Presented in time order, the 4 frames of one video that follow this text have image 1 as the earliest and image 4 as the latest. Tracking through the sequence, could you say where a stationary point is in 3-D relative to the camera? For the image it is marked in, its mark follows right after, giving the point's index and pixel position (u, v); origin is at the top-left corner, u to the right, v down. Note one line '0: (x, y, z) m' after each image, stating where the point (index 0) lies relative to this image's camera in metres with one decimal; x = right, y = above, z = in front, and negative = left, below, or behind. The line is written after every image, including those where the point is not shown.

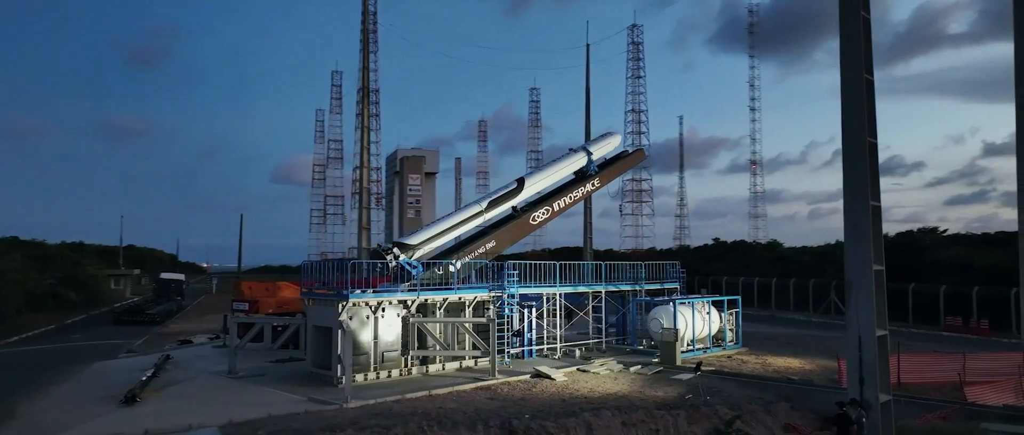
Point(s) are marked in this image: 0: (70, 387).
0: (-12.7, -4.9, +19.7) m
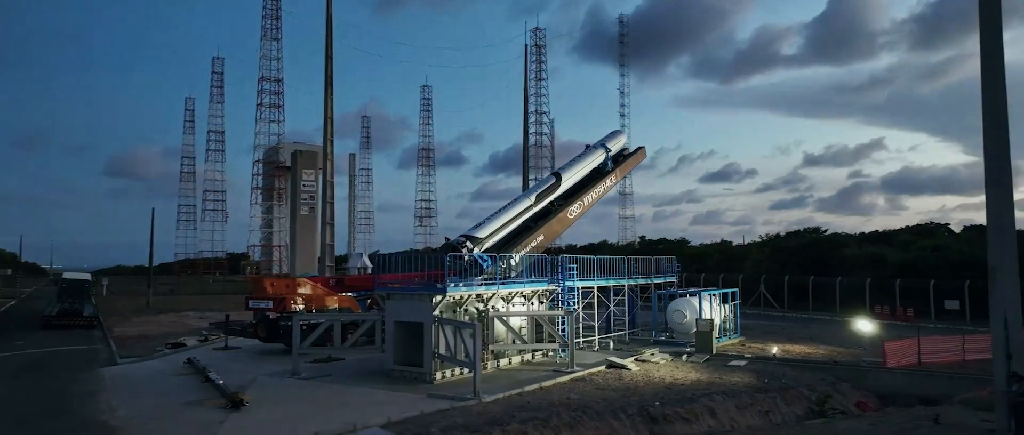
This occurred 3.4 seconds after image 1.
0: (-9.9, -4.6, +17.6) m
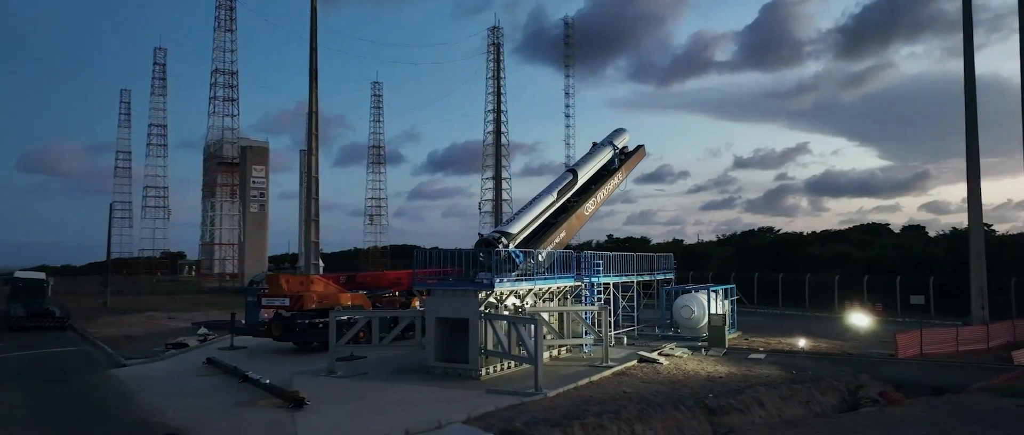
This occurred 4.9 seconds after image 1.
0: (-8.6, -4.4, +16.8) m
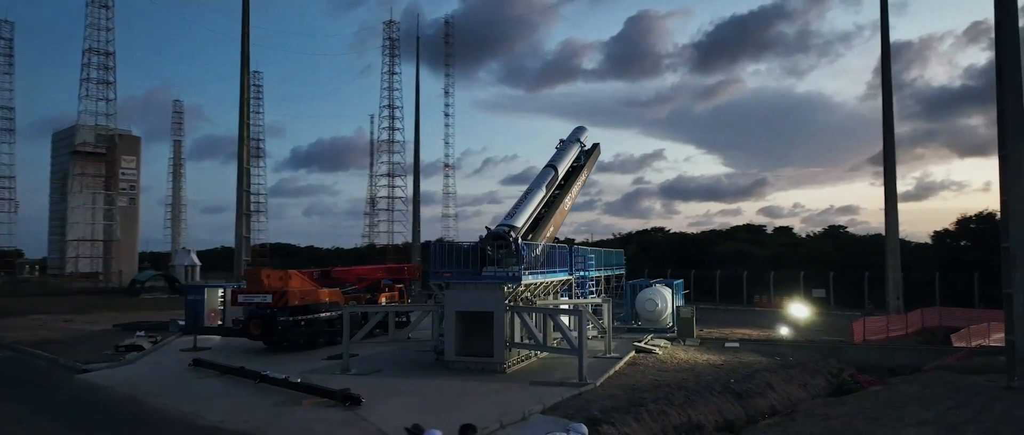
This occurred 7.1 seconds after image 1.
0: (-7.5, -4.1, +15.4) m
